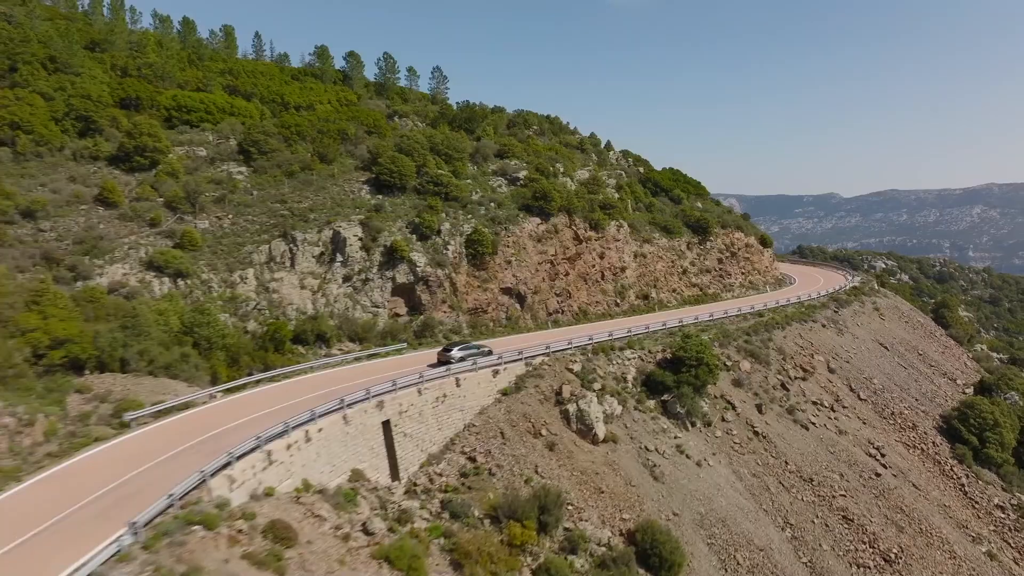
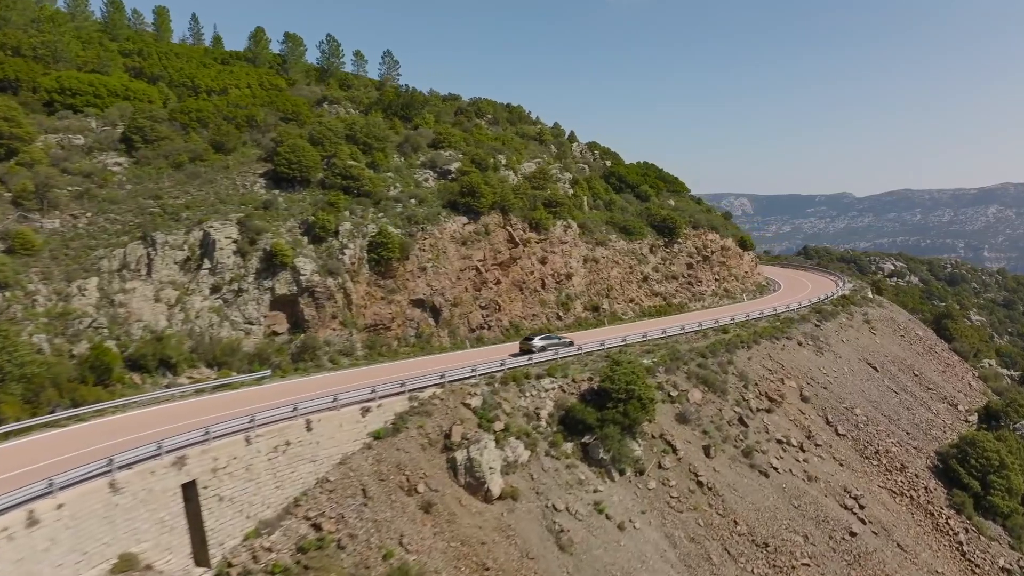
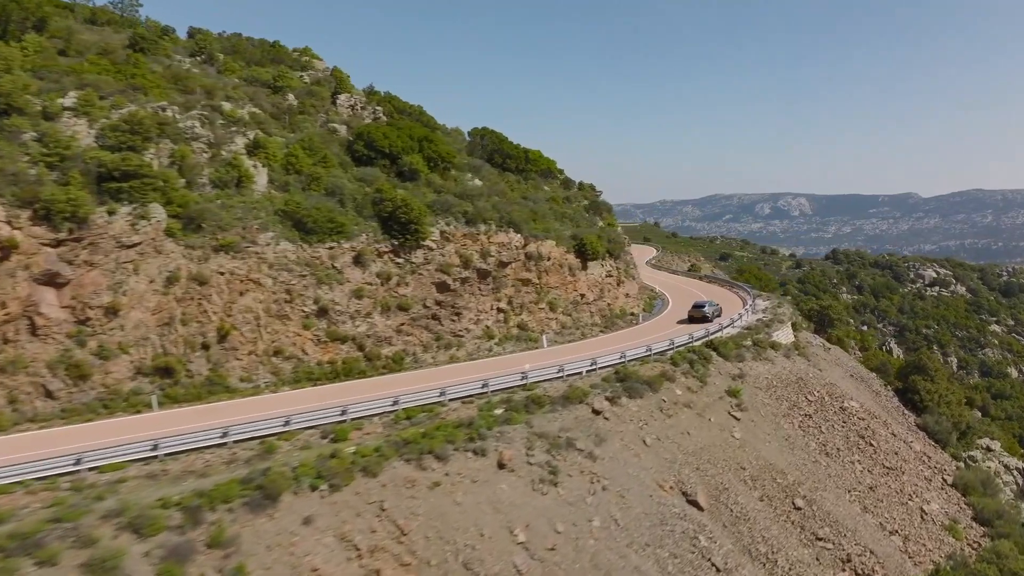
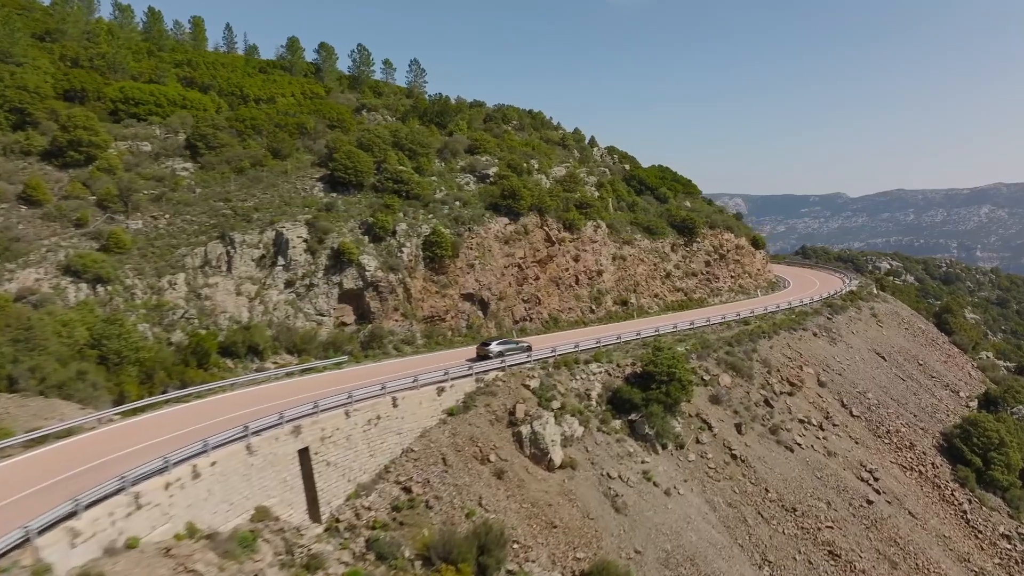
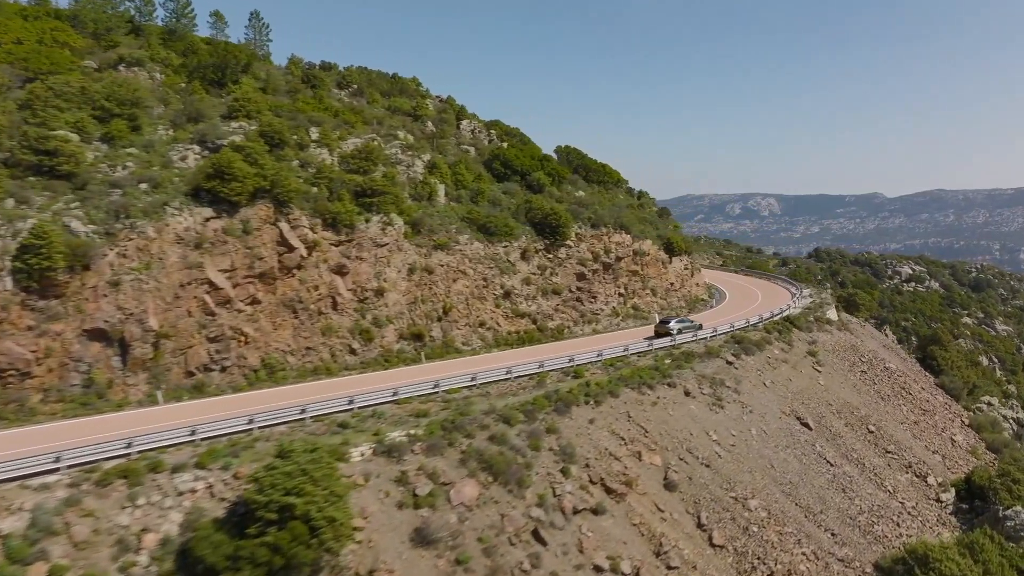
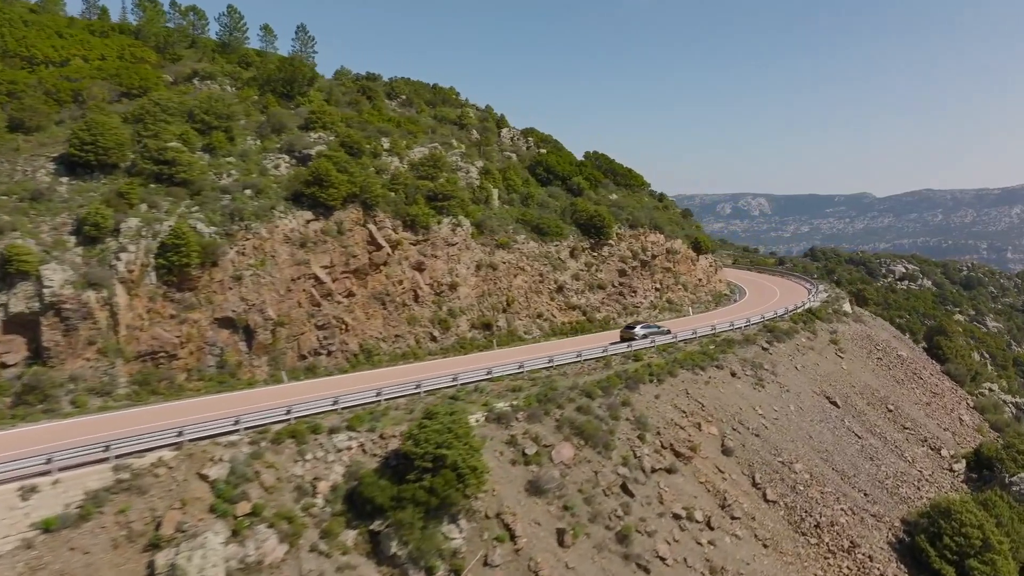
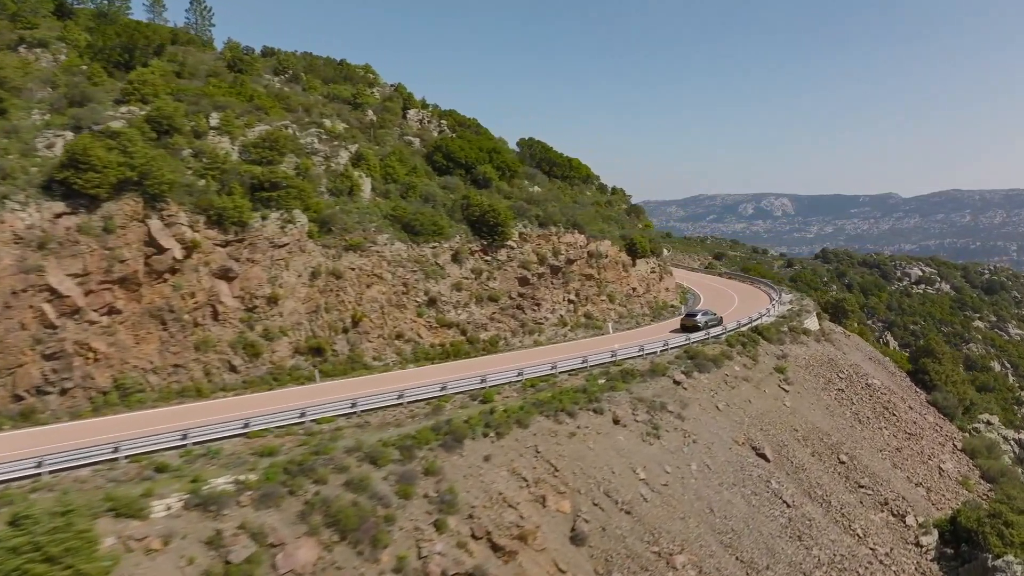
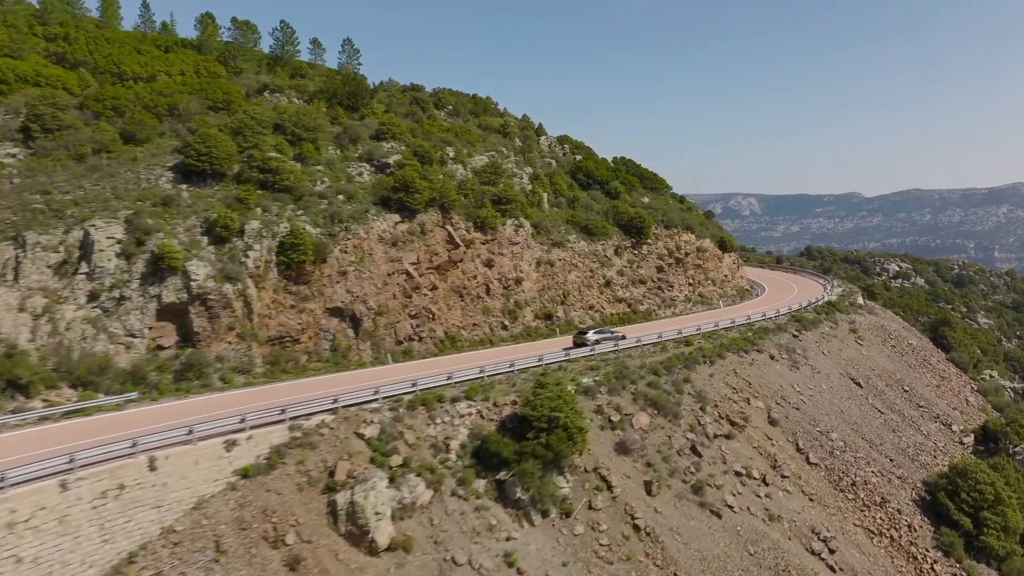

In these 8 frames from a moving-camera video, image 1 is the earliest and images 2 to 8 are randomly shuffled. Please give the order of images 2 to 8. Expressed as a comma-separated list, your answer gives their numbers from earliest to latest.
4, 2, 8, 6, 5, 7, 3
